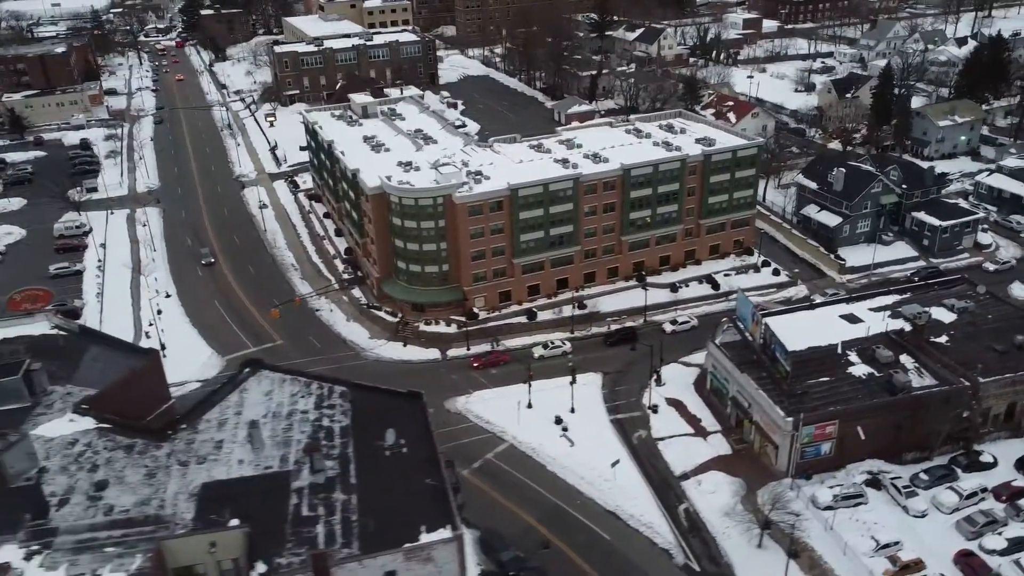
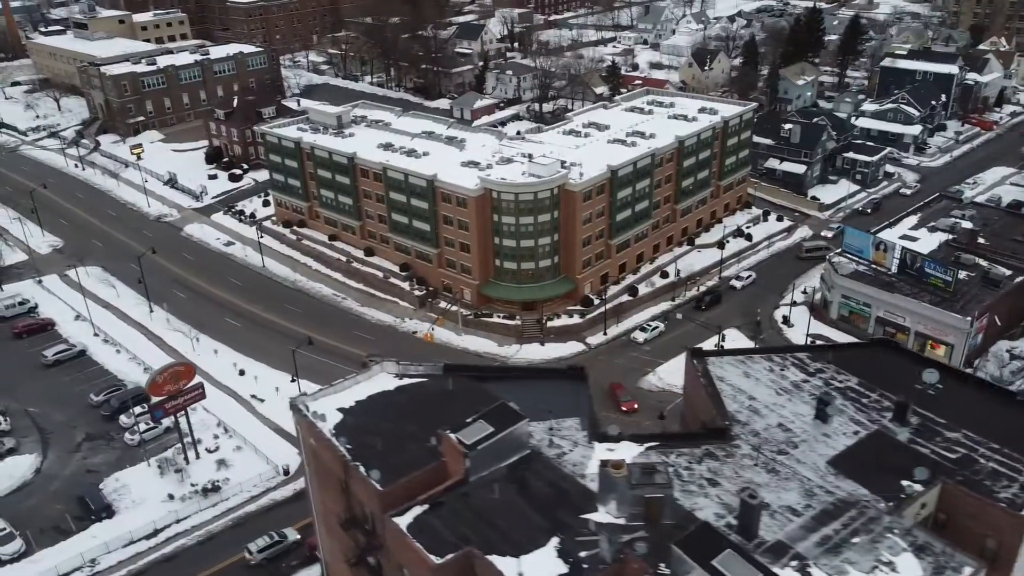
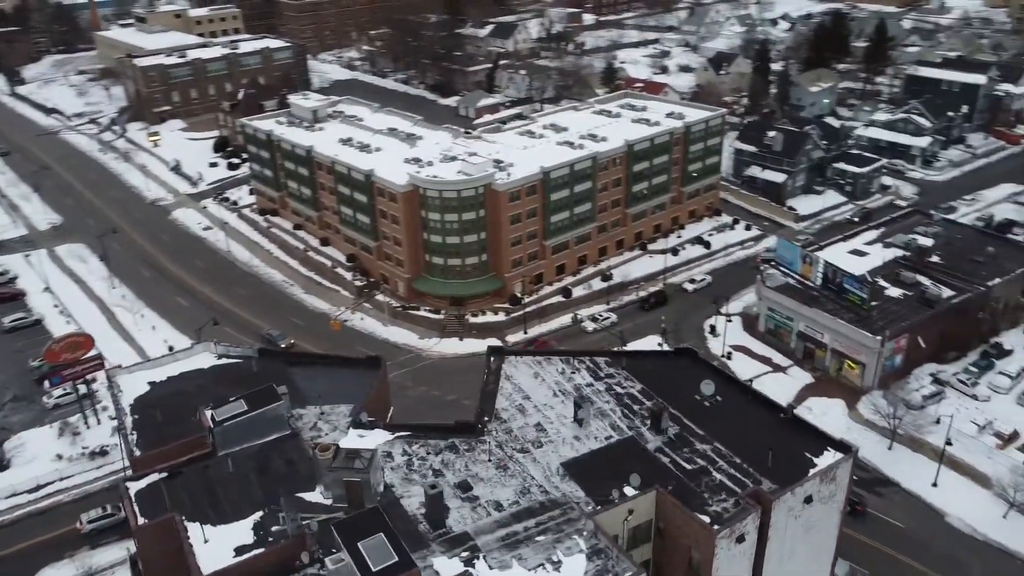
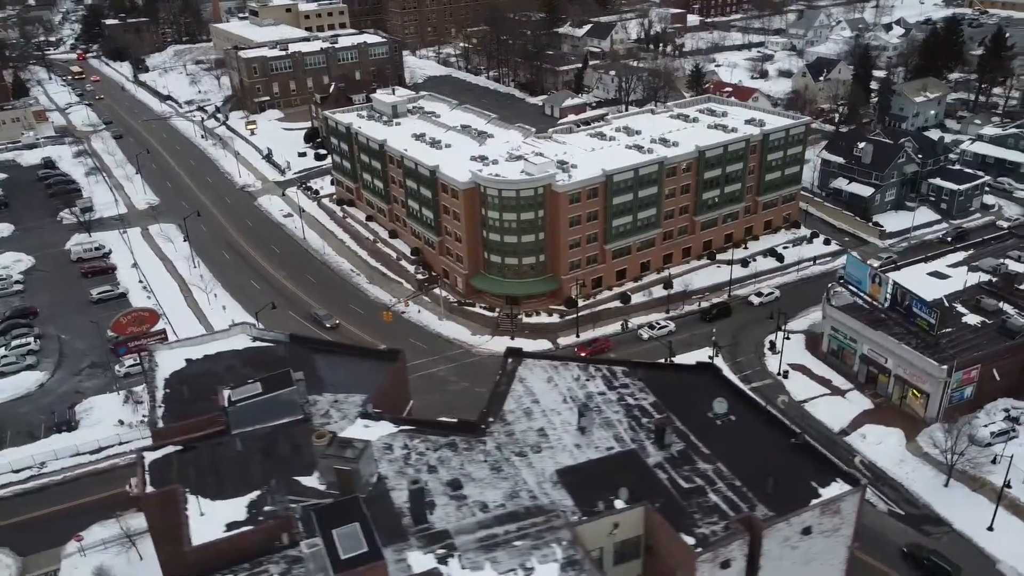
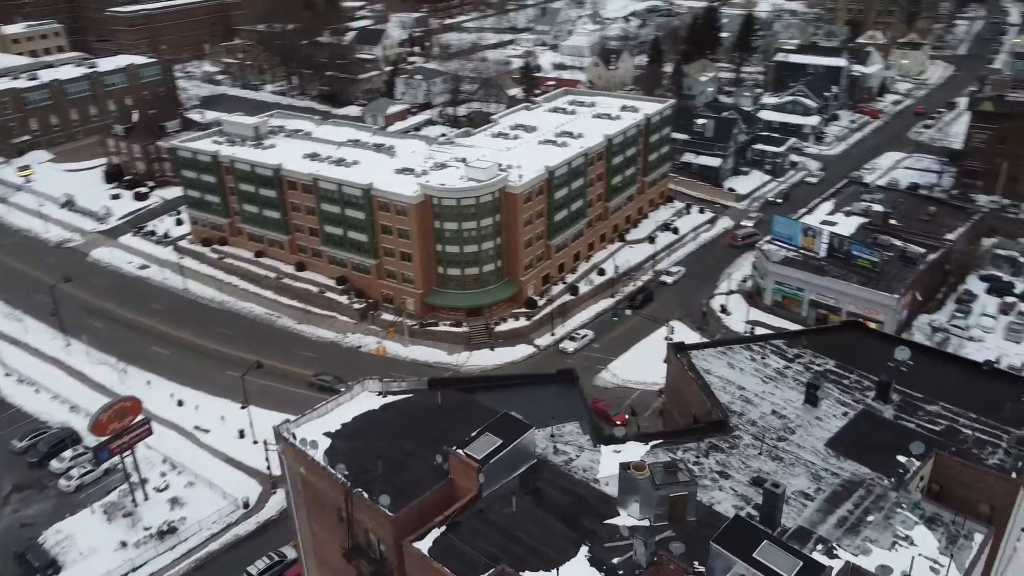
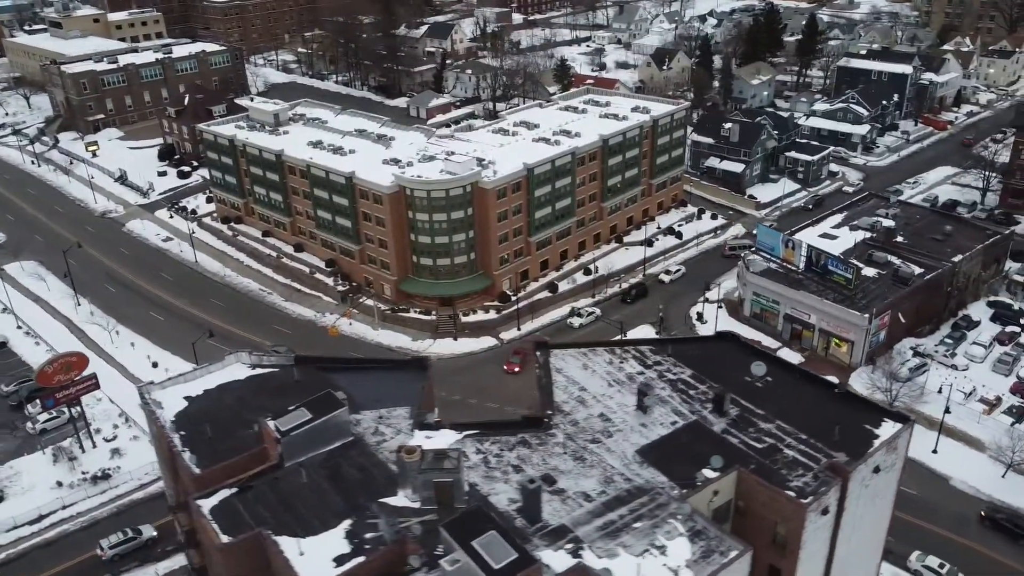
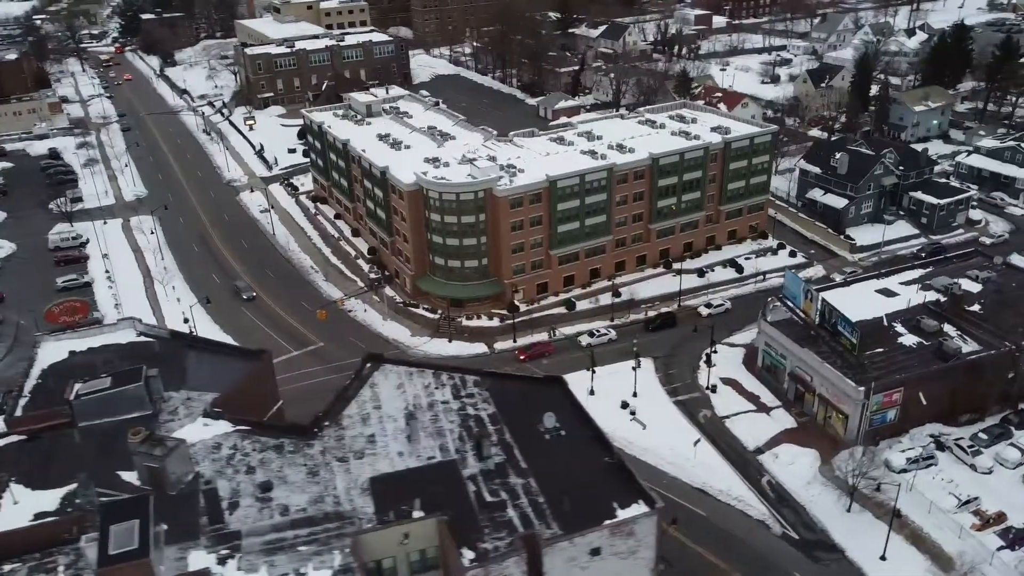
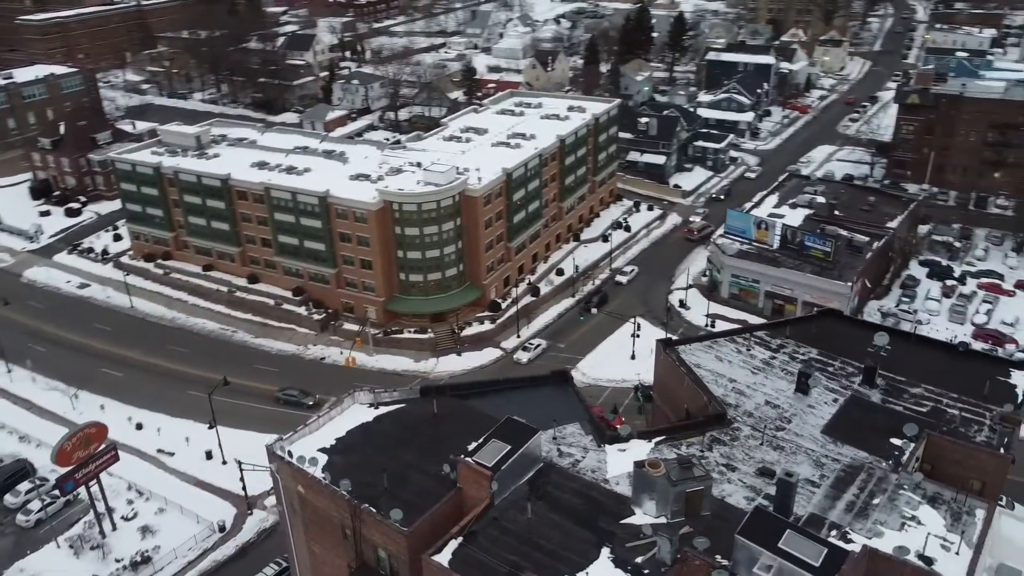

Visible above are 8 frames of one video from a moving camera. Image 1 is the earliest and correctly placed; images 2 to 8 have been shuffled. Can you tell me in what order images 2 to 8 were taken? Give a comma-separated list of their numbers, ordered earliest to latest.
7, 4, 3, 6, 2, 5, 8
